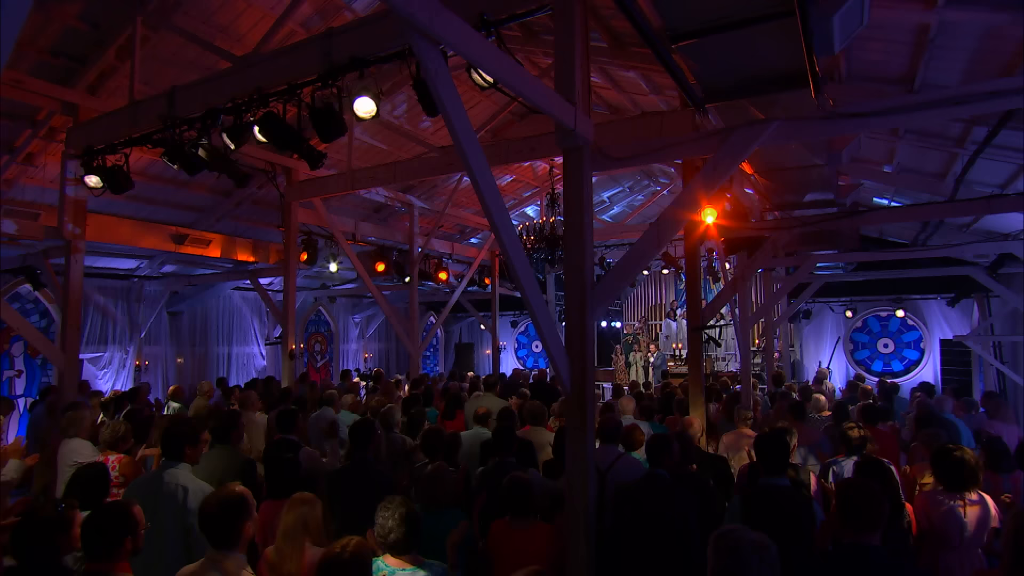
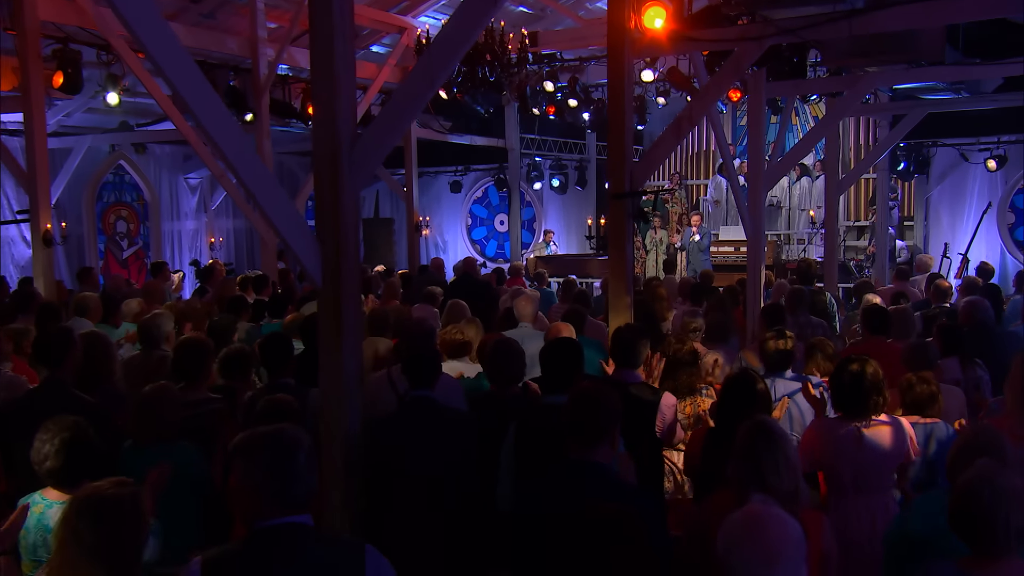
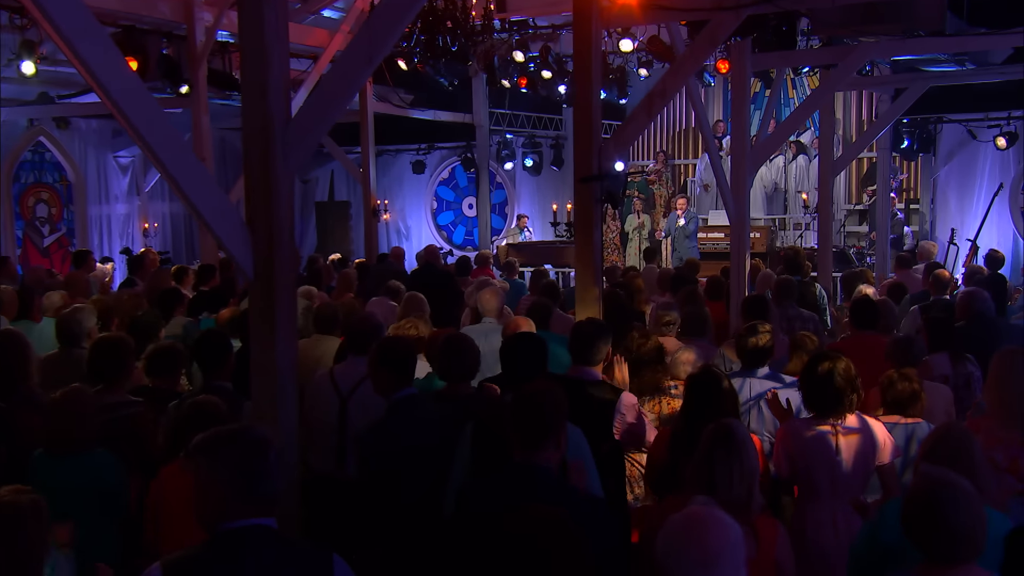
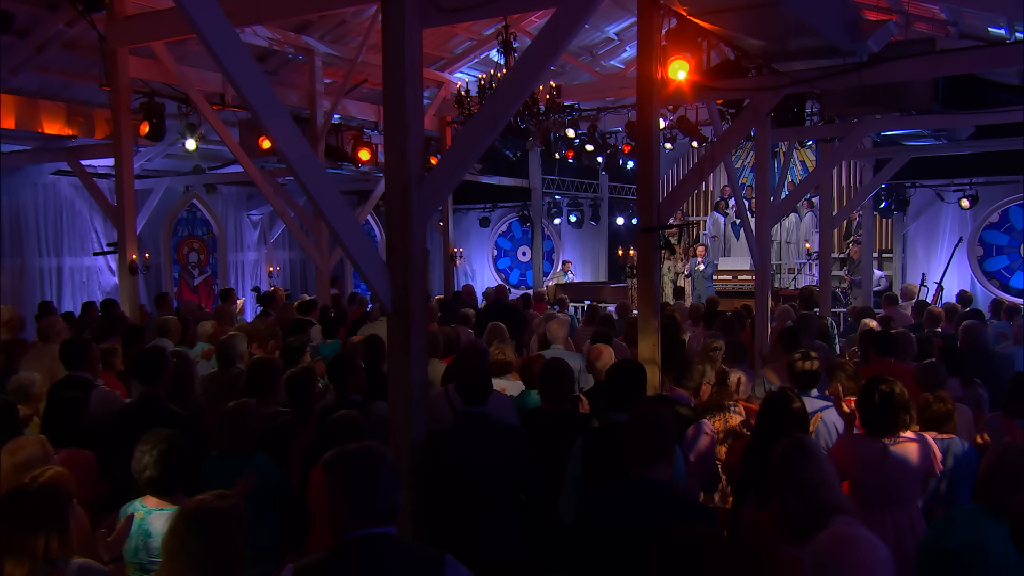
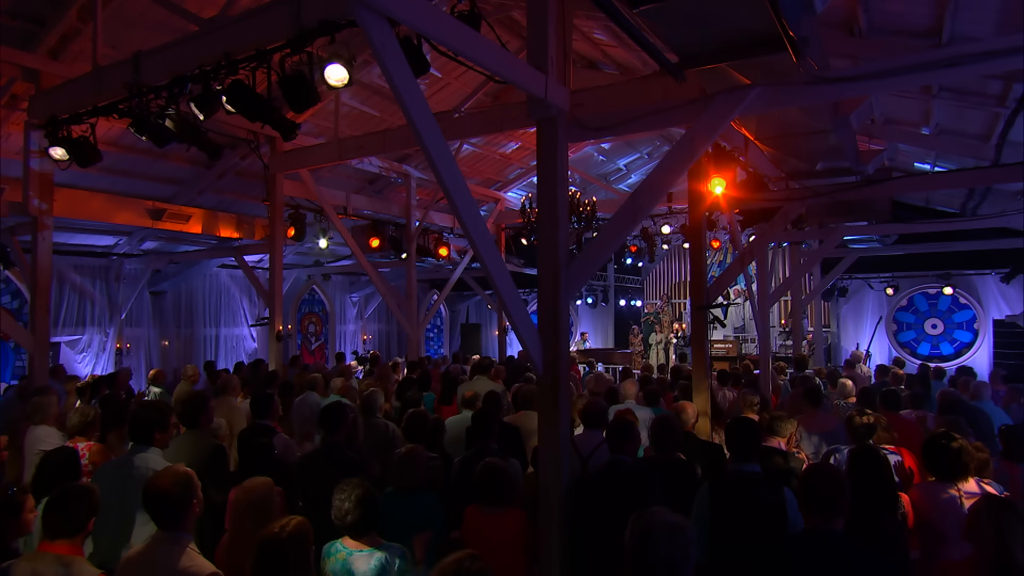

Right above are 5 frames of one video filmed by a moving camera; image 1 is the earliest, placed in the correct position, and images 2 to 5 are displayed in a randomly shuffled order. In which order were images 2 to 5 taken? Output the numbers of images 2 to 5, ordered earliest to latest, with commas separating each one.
5, 4, 2, 3
